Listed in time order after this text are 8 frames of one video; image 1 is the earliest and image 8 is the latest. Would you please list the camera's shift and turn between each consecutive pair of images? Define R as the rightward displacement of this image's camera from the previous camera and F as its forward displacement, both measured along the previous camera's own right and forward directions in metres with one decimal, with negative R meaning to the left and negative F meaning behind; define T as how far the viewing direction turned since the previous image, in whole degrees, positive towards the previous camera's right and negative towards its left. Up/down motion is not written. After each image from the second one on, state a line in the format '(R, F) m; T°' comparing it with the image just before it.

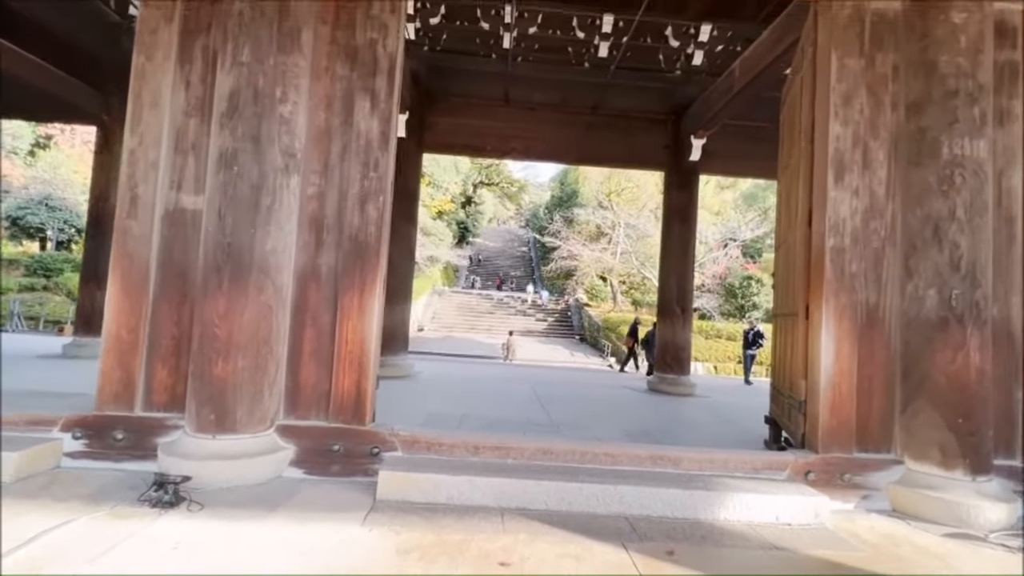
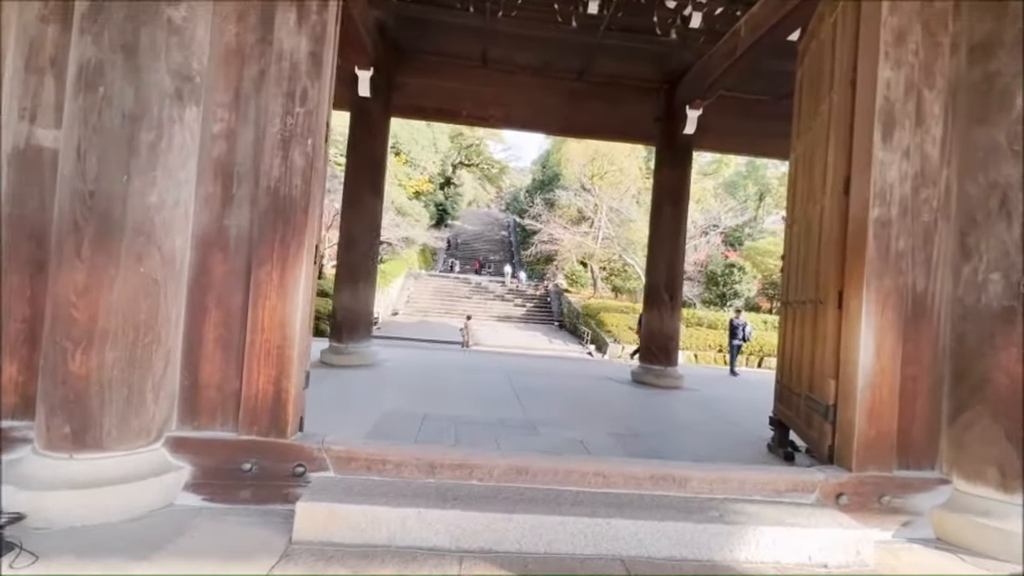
(0.0, +0.5) m; +2°
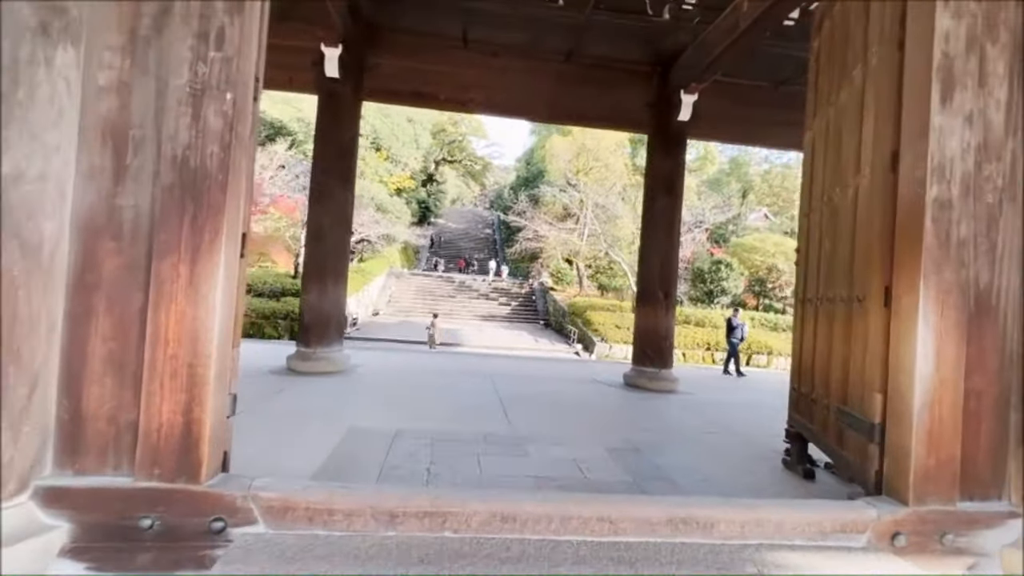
(0.0, +0.4) m; +2°
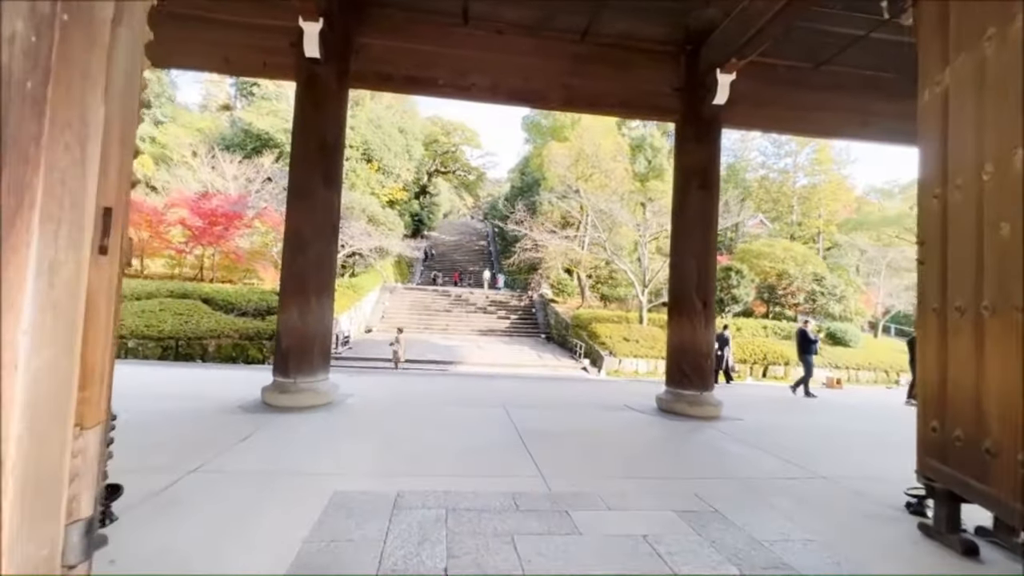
(-0.2, +0.7) m; +1°
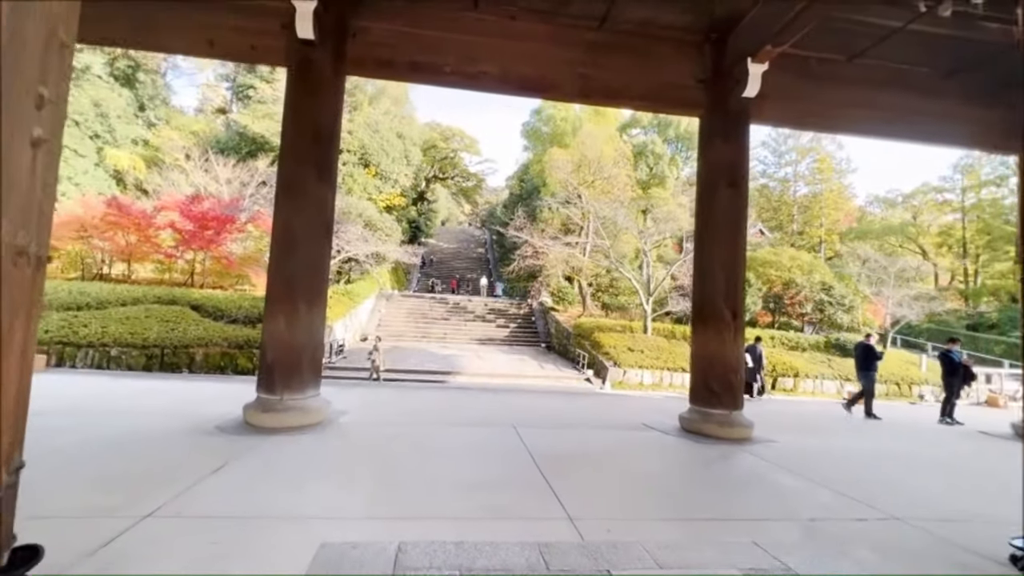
(-0.1, +0.4) m; 0°
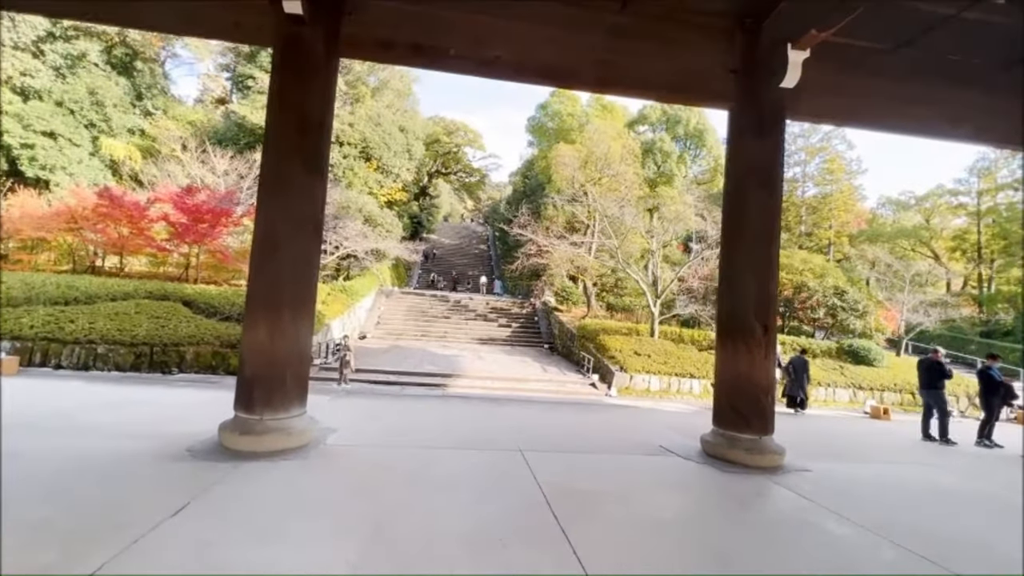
(-0.1, +0.4) m; 0°
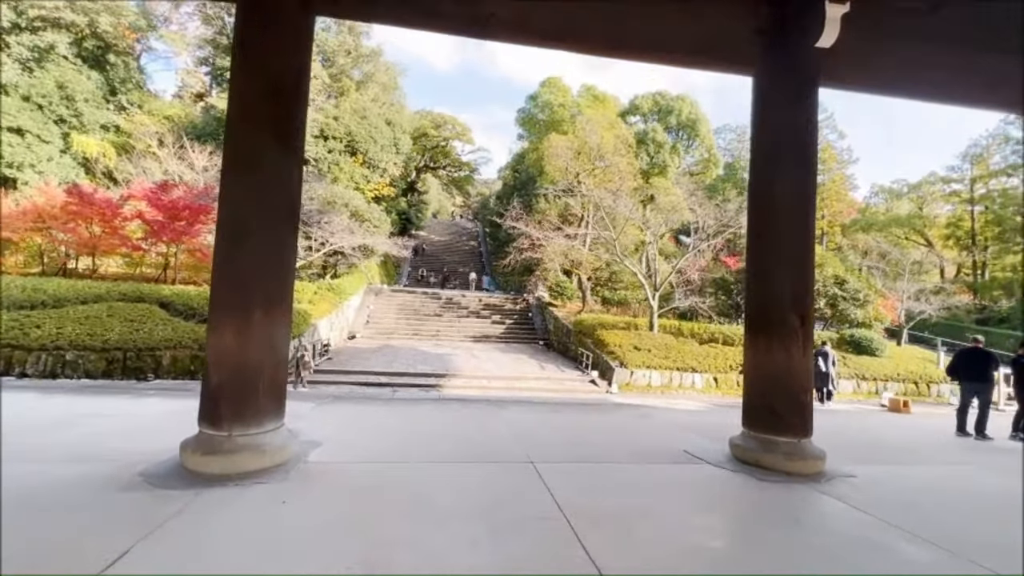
(-0.1, +0.5) m; +1°
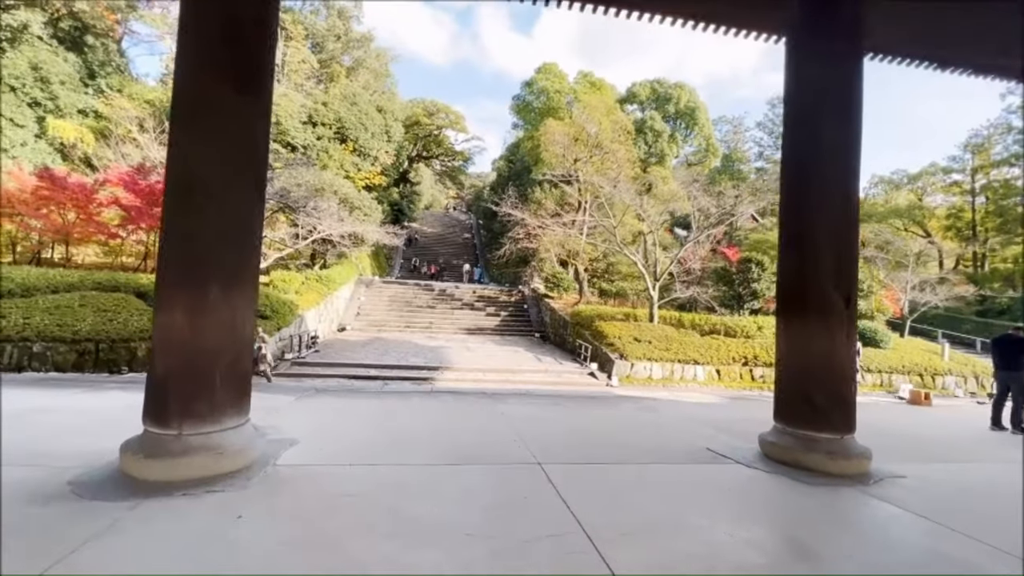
(-0.1, +0.4) m; +1°
